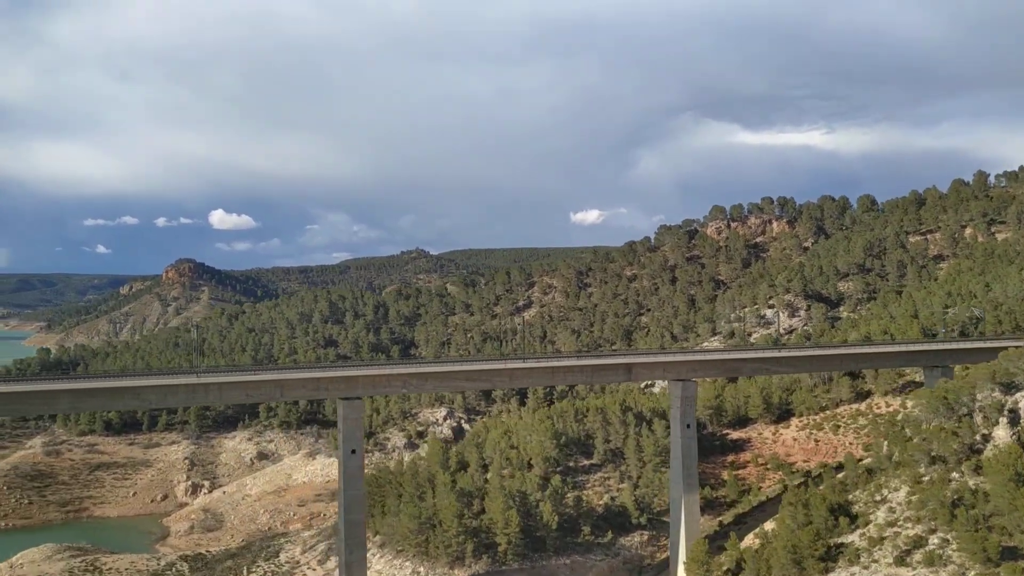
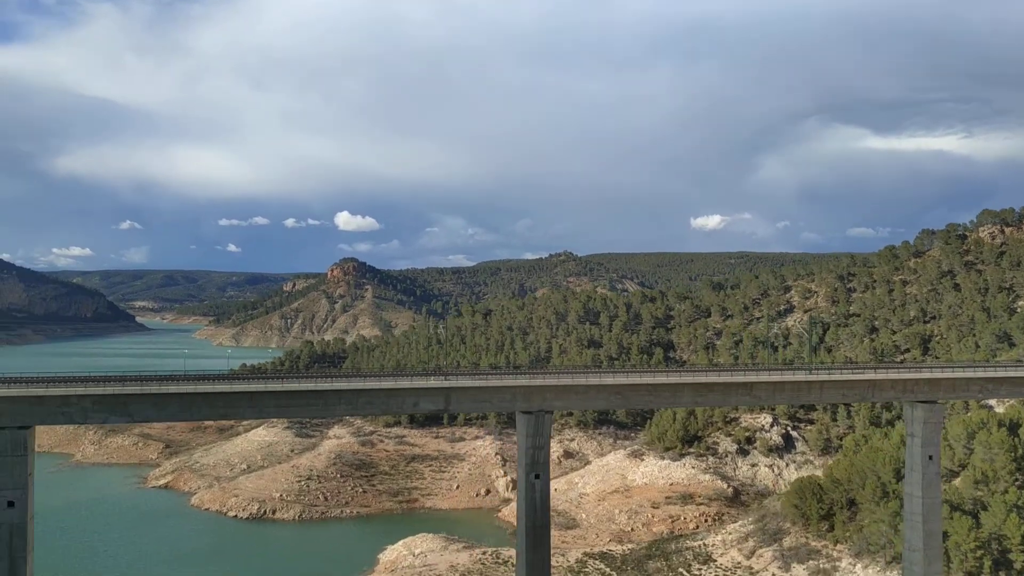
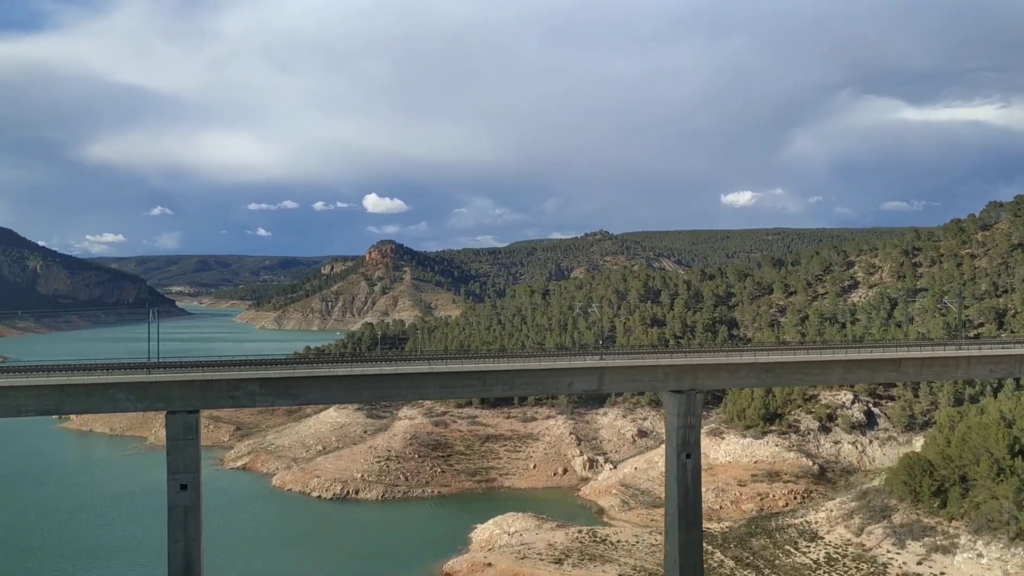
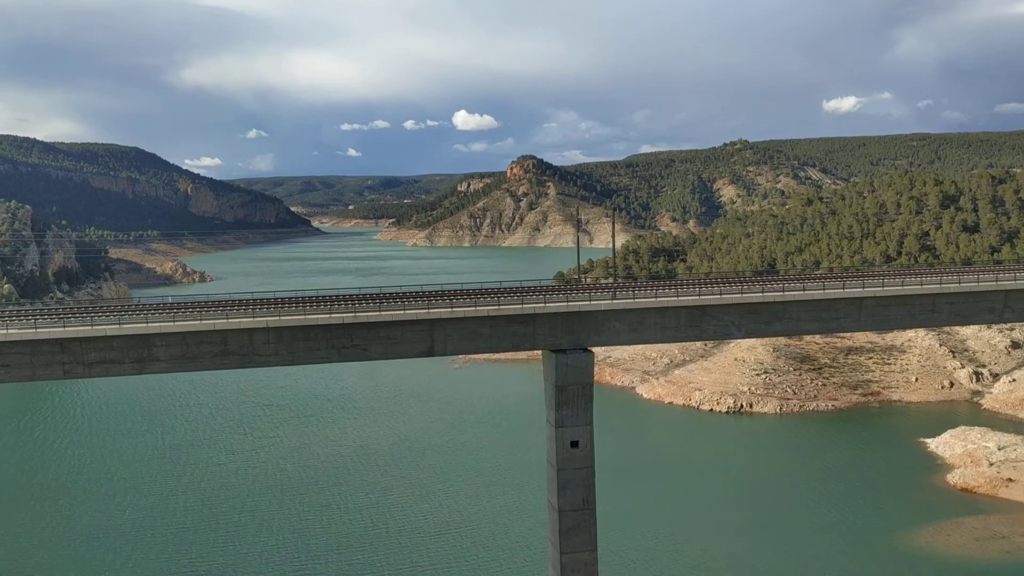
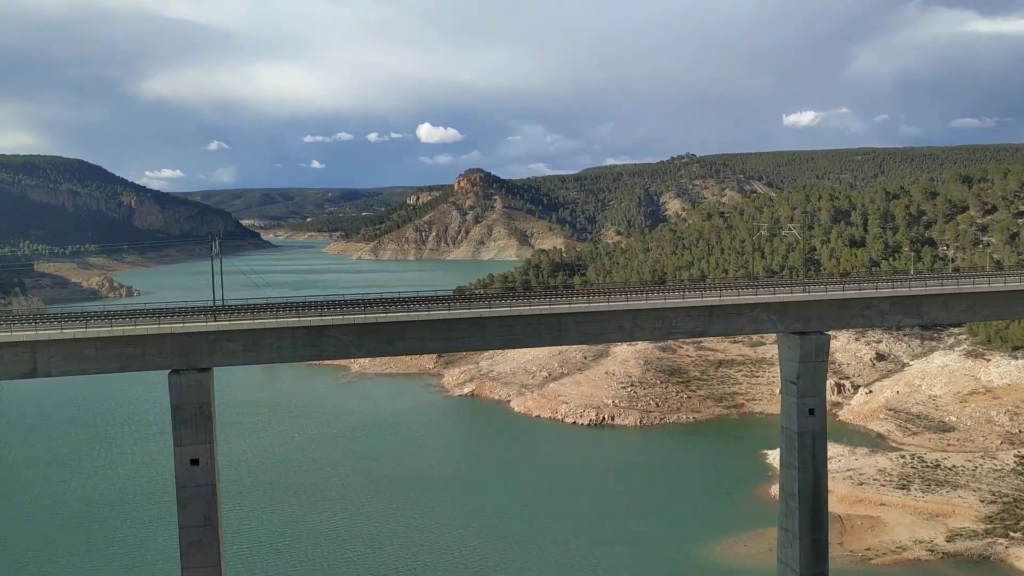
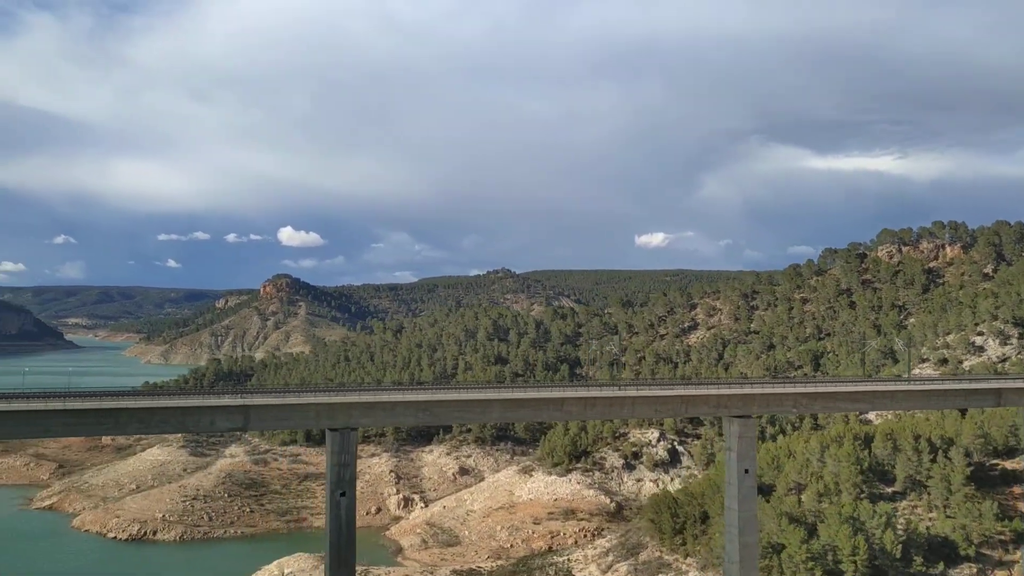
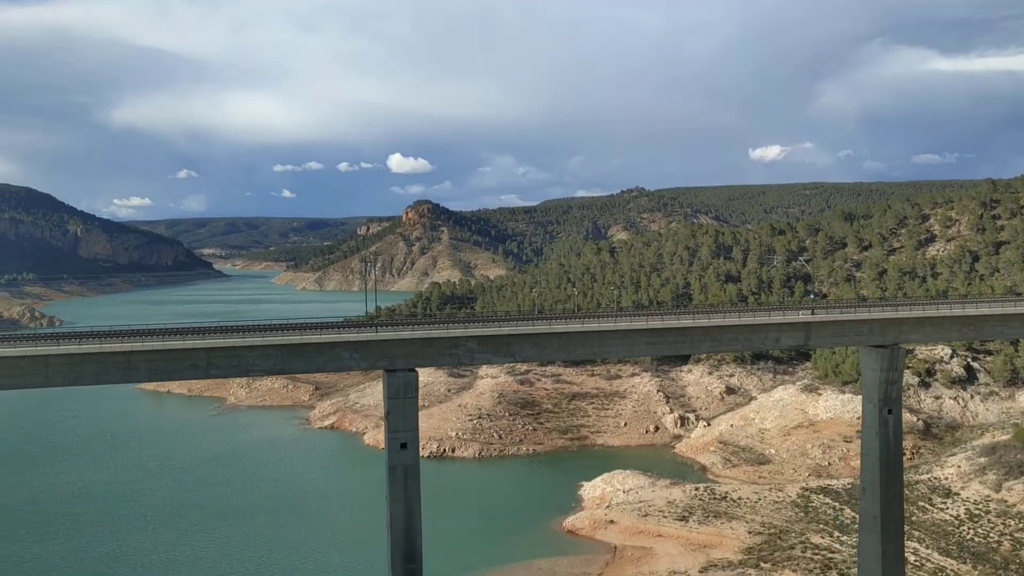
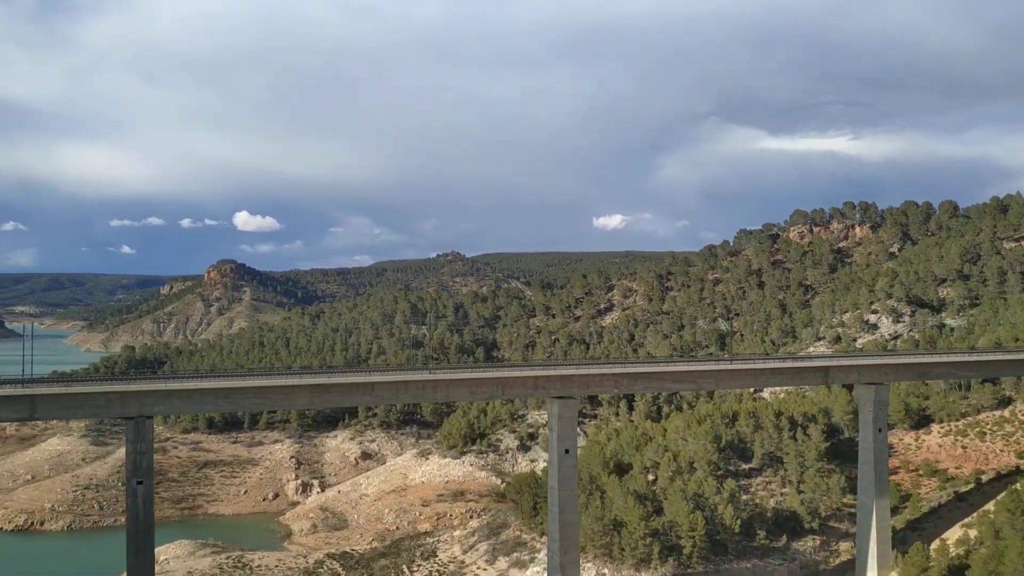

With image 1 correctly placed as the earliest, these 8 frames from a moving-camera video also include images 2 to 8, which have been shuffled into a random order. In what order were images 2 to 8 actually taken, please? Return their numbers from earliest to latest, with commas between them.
8, 6, 2, 3, 7, 5, 4
